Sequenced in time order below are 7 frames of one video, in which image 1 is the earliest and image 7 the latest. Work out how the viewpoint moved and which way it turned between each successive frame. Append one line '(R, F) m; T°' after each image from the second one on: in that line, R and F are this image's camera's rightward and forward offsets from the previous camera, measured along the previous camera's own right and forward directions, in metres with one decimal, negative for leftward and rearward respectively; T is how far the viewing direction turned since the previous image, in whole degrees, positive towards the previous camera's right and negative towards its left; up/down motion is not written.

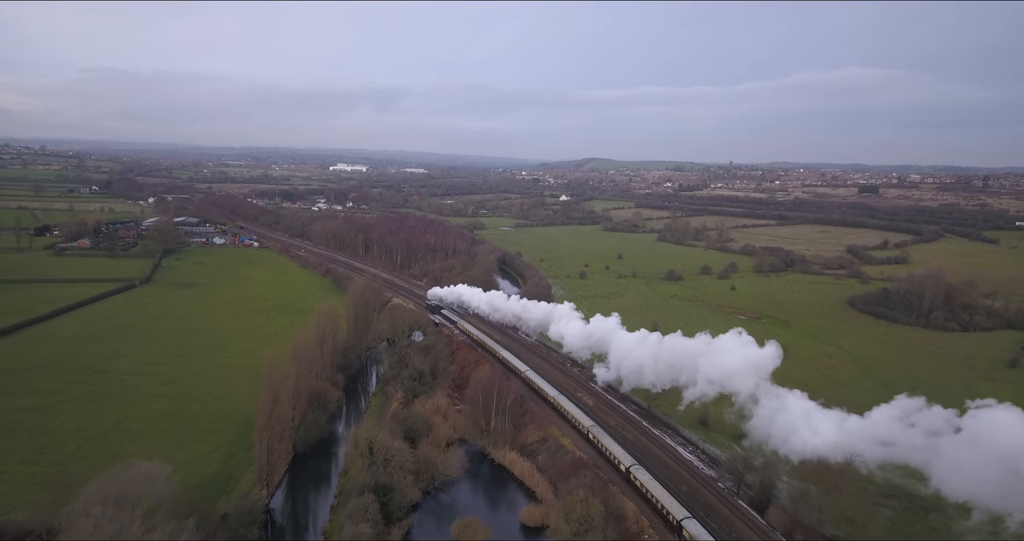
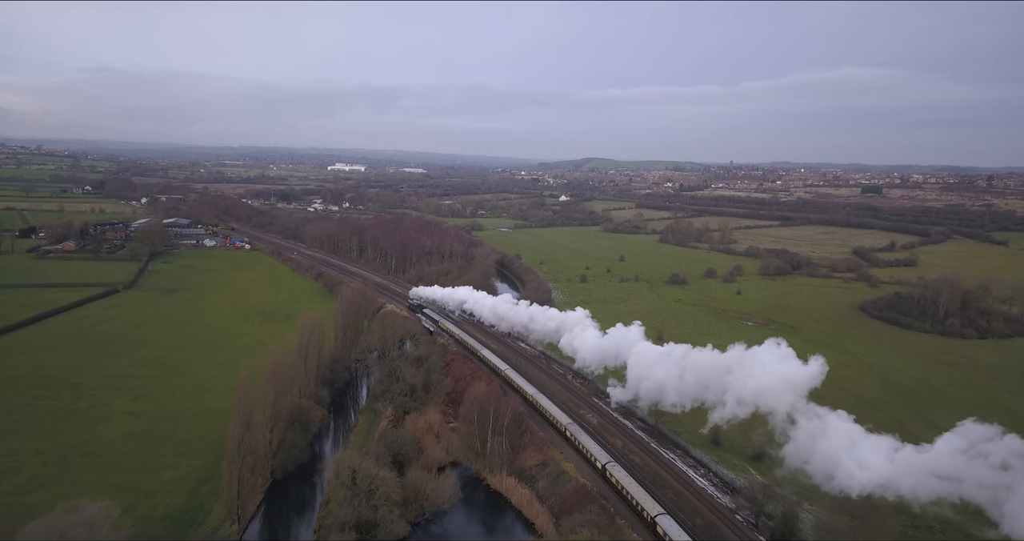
(+0.1, +2.0) m; 0°
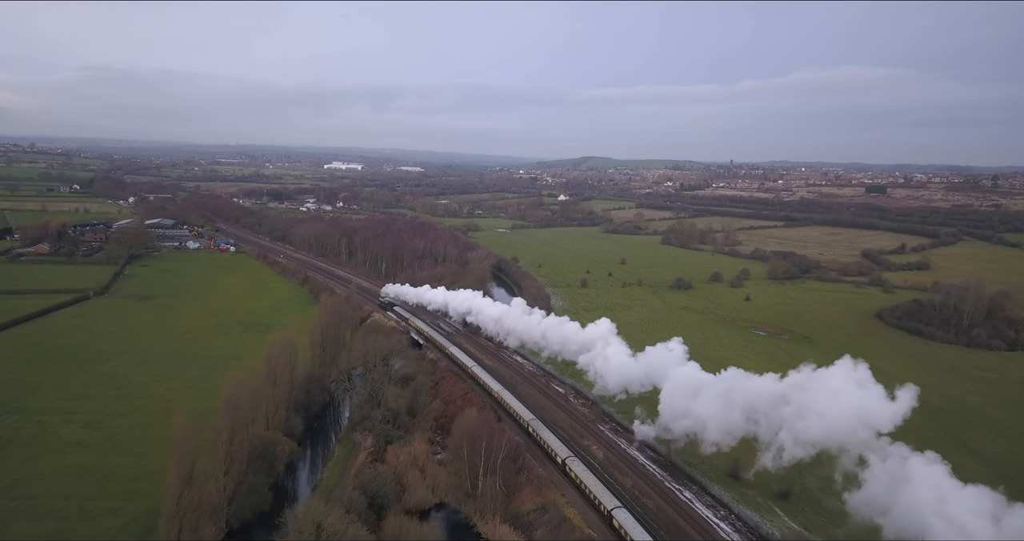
(+0.1, +3.0) m; 0°
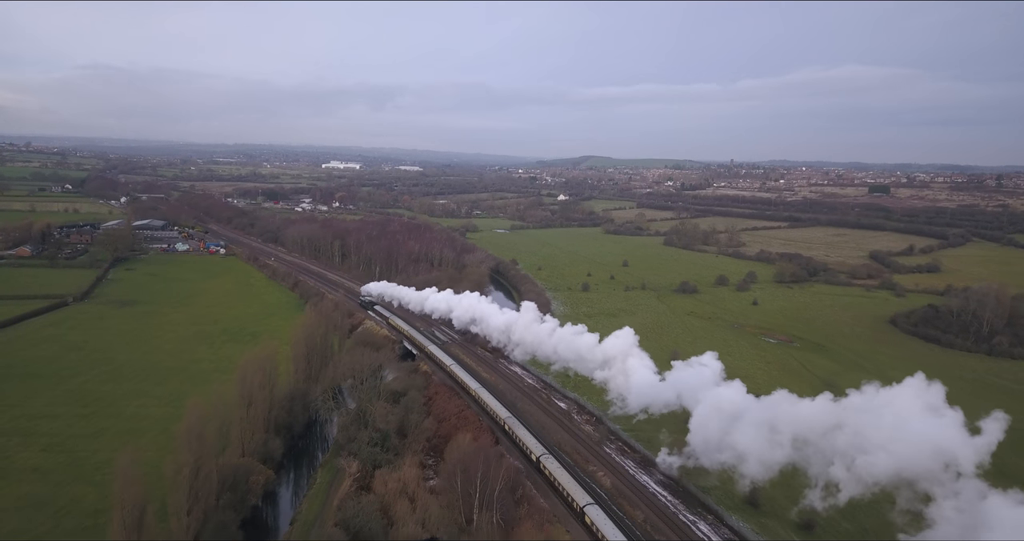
(0.0, +2.0) m; 0°
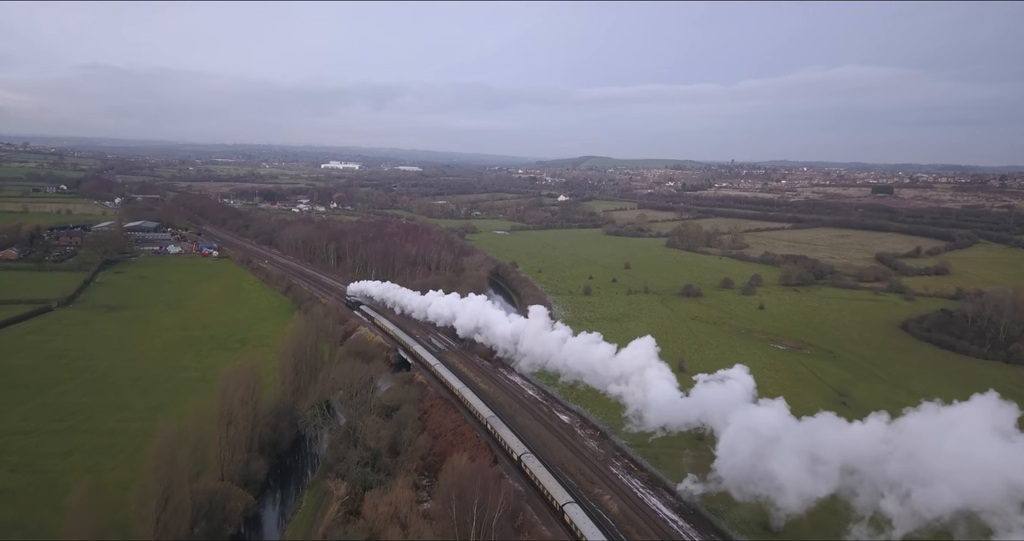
(0.0, +1.5) m; 0°
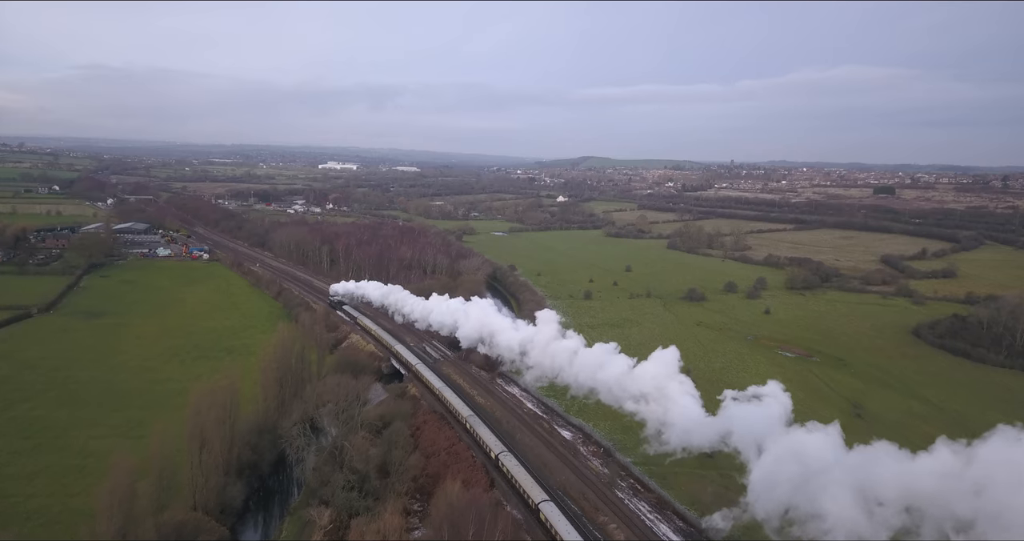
(0.0, +1.6) m; 0°
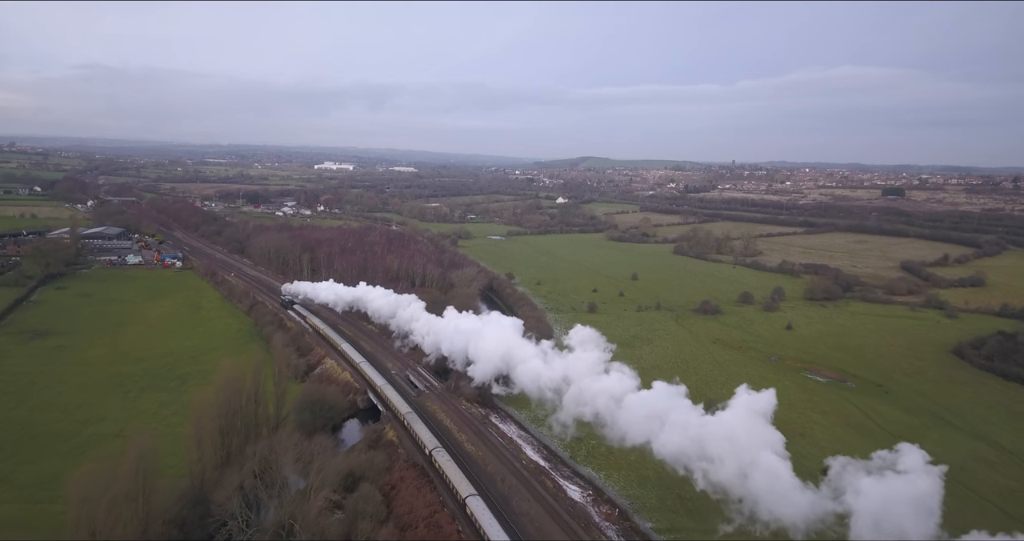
(+0.1, +4.5) m; 0°
